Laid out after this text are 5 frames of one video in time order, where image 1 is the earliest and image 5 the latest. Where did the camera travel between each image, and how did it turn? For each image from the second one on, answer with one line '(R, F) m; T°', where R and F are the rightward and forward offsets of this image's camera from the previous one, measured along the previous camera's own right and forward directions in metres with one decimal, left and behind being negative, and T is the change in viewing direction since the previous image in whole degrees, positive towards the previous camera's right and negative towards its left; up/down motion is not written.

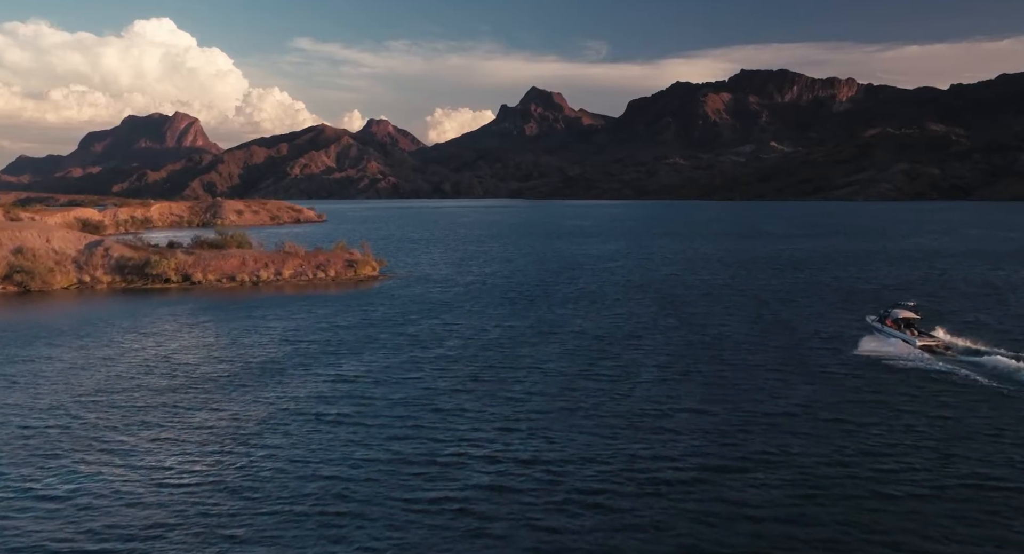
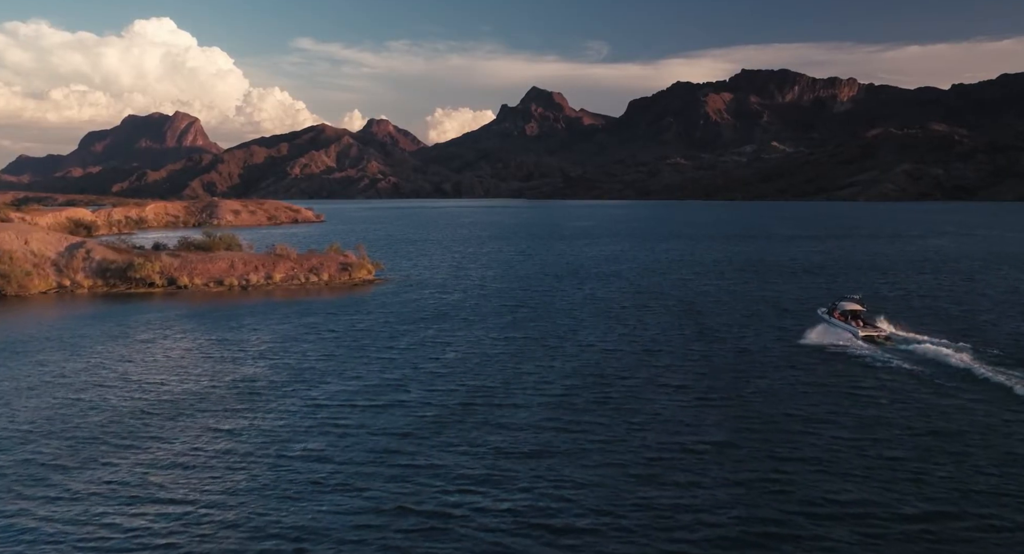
(0.0, +2.7) m; 0°
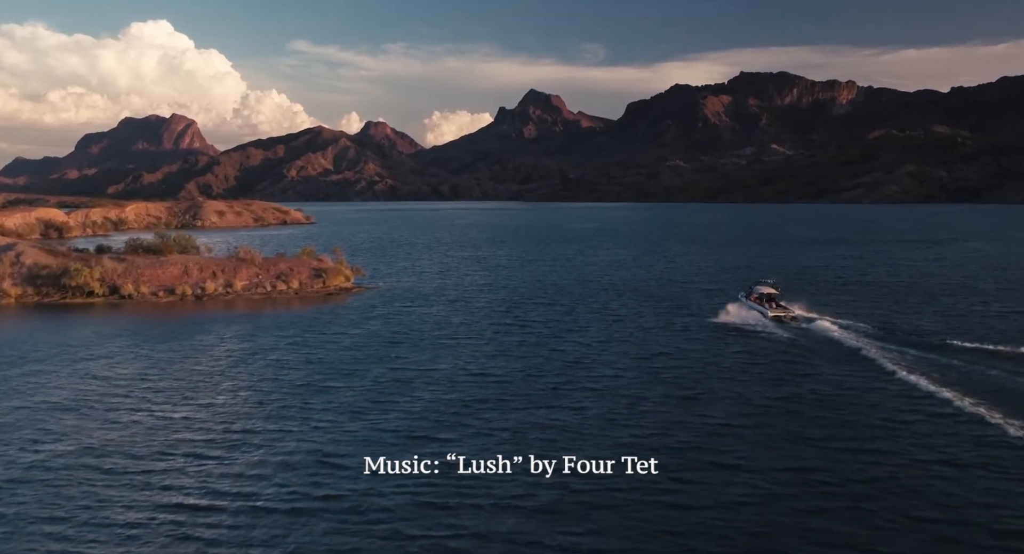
(-0.1, +7.9) m; 0°
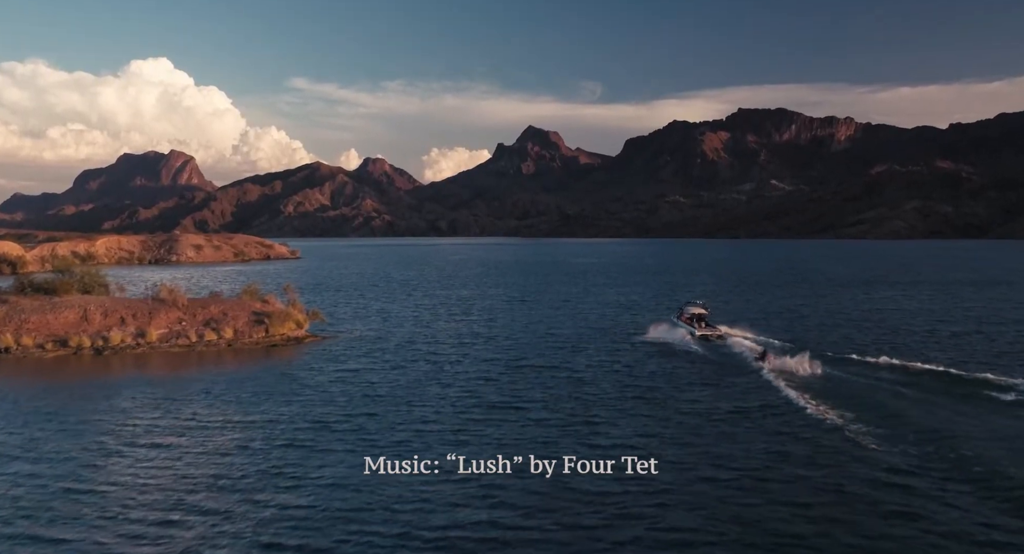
(0.0, +11.3) m; 0°
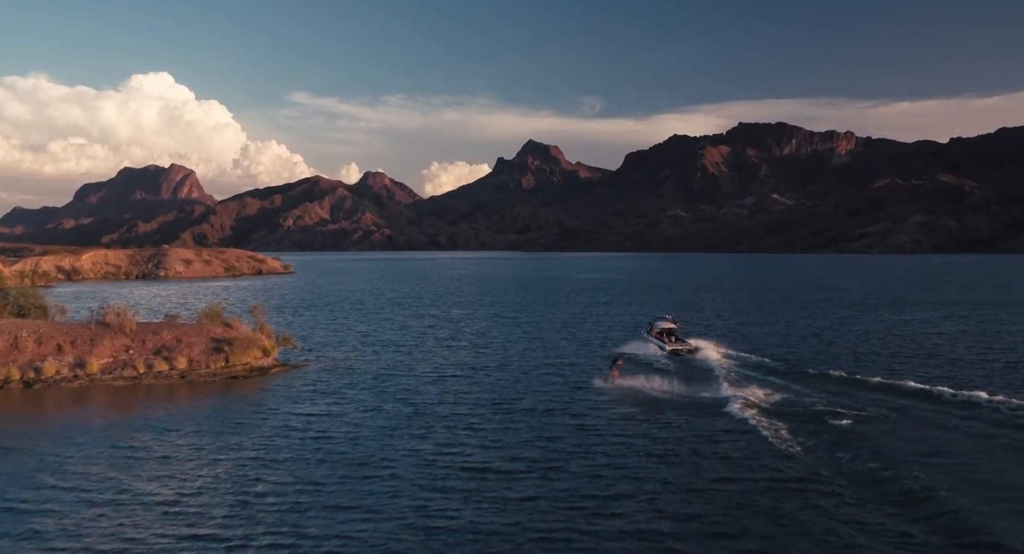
(+0.1, +5.0) m; 0°
